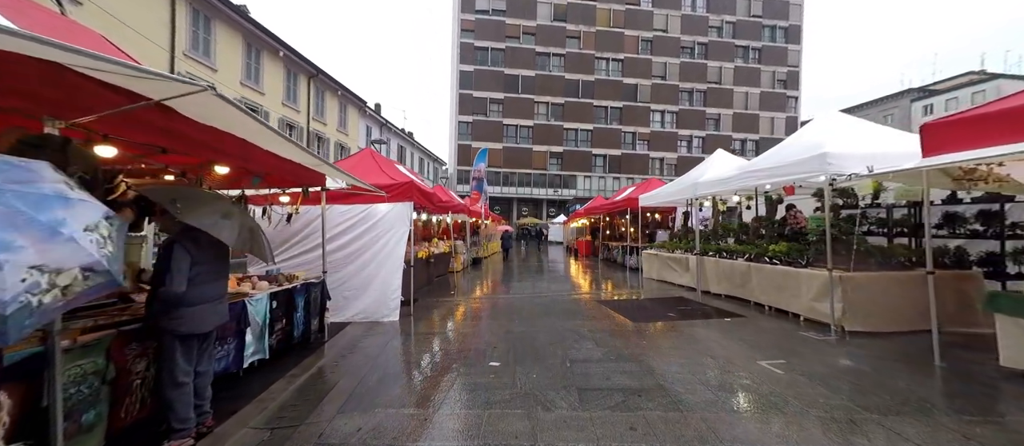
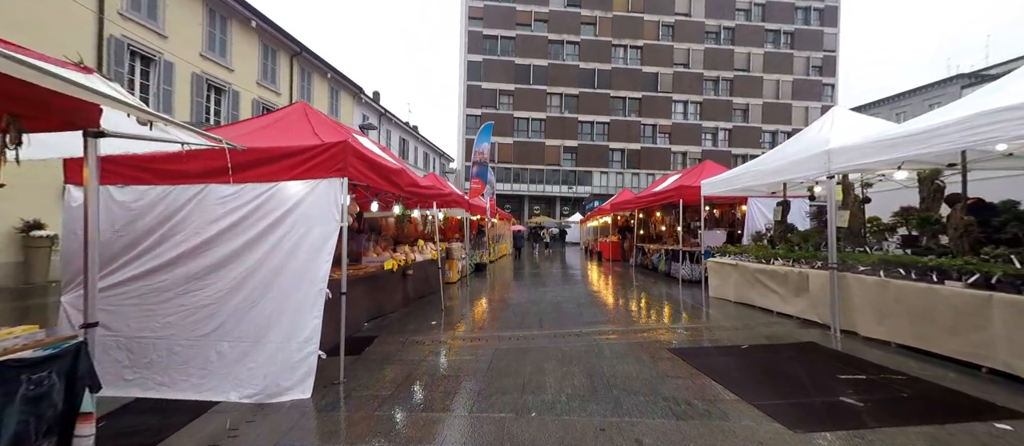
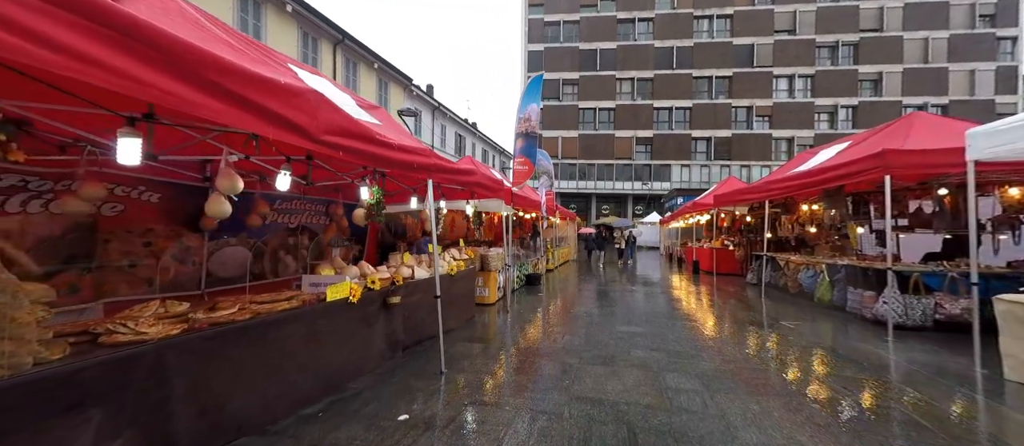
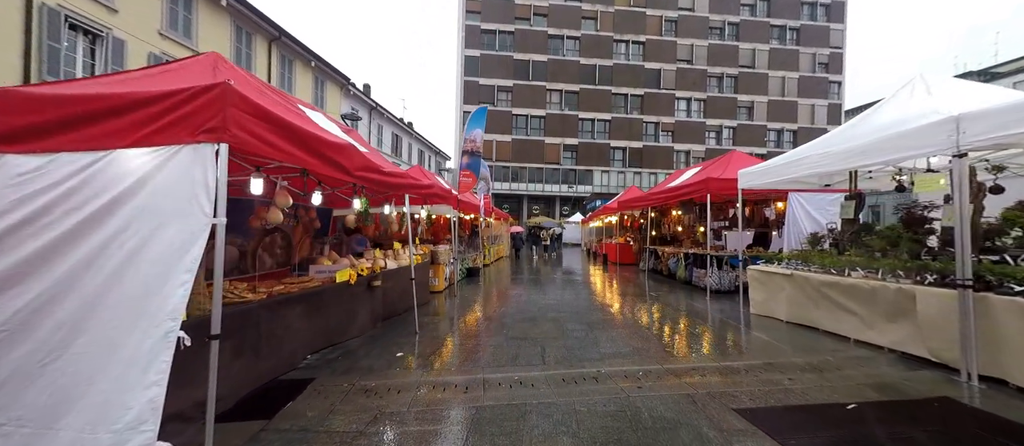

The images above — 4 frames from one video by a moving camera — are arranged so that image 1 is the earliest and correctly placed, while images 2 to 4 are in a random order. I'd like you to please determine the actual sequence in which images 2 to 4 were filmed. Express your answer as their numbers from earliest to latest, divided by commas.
2, 4, 3
